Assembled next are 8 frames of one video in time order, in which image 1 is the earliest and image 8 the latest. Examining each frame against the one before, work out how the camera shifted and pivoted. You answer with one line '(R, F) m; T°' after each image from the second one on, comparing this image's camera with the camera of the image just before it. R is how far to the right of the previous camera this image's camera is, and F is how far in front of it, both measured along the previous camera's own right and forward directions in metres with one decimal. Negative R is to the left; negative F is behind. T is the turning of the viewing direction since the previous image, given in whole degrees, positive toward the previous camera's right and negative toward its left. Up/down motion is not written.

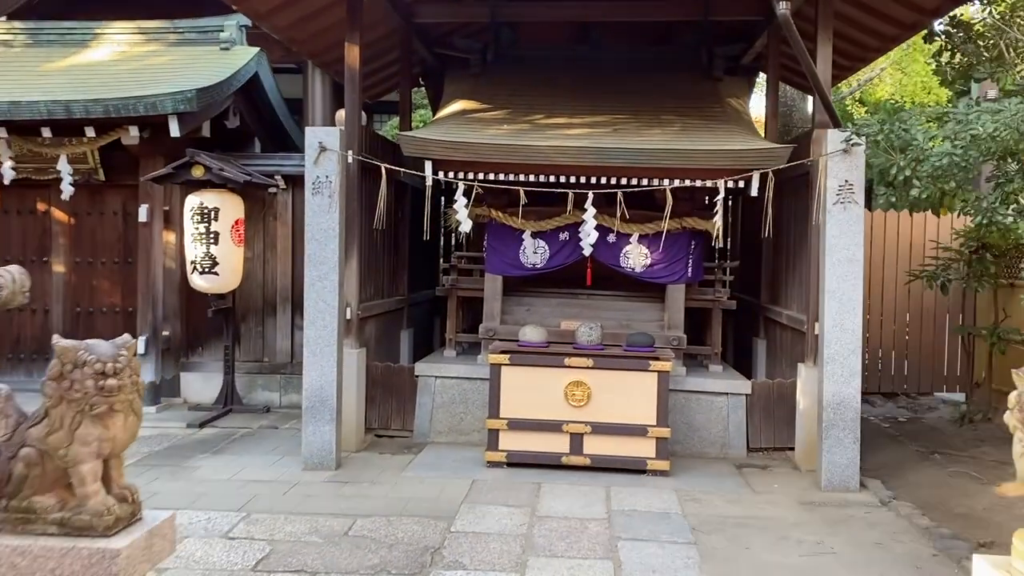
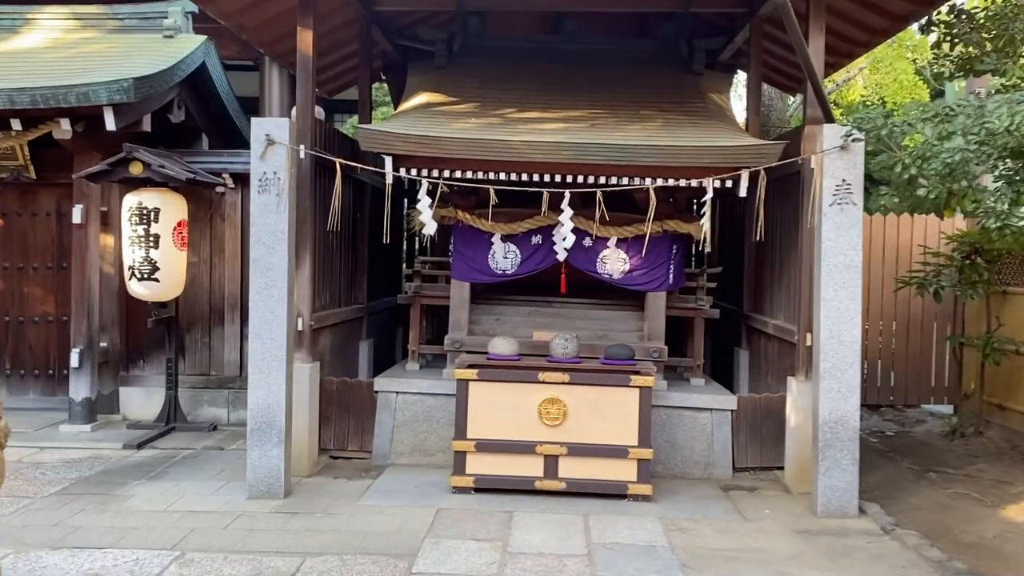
(0.0, +0.6) m; +2°
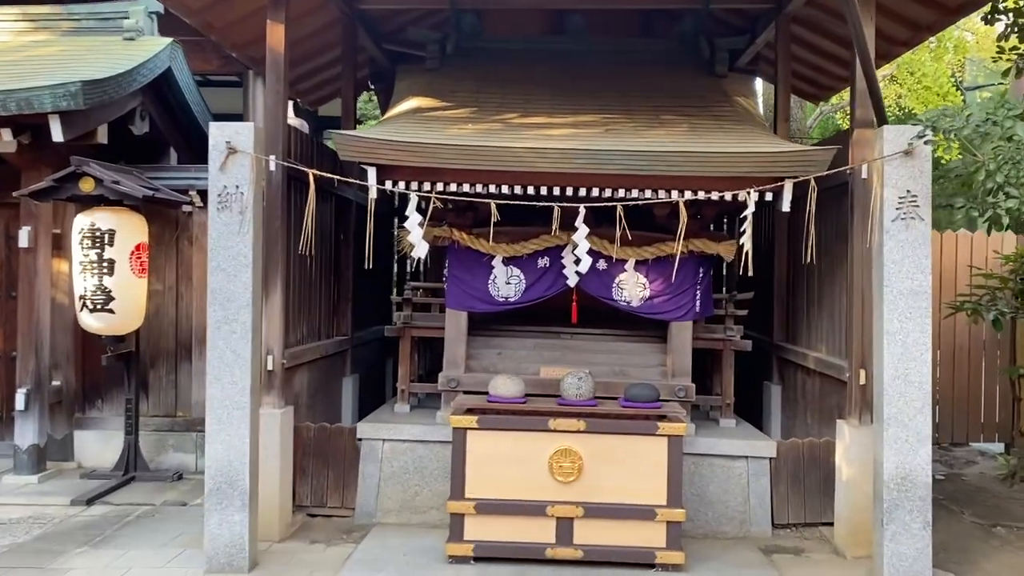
(0.0, +0.9) m; 0°
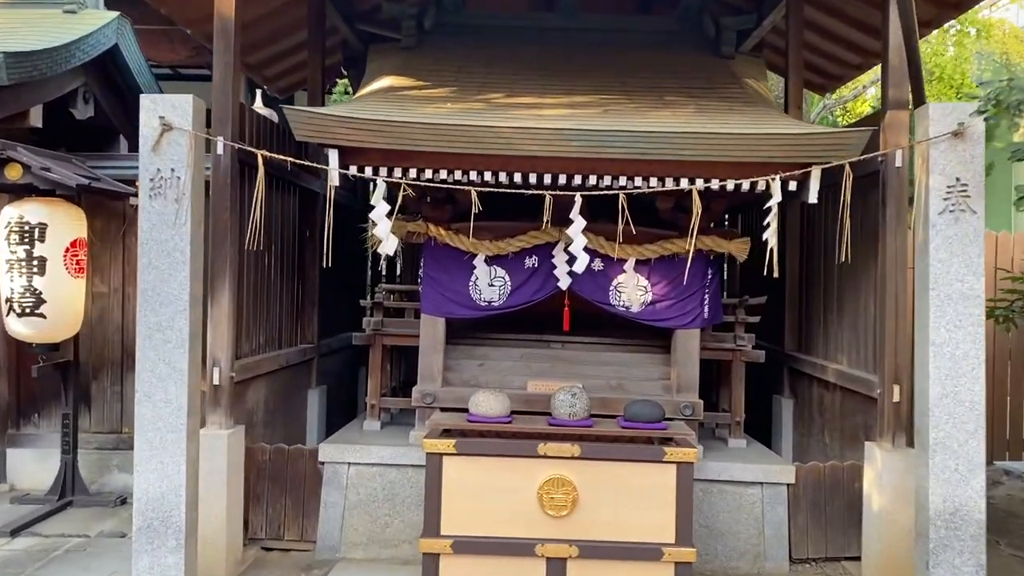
(0.0, +0.7) m; +1°
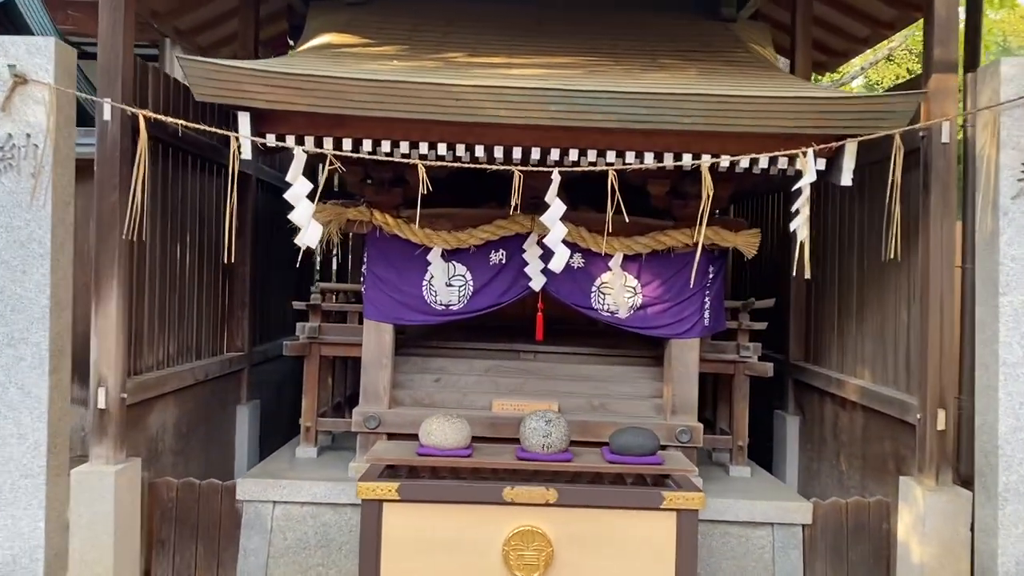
(+0.1, +0.9) m; +2°
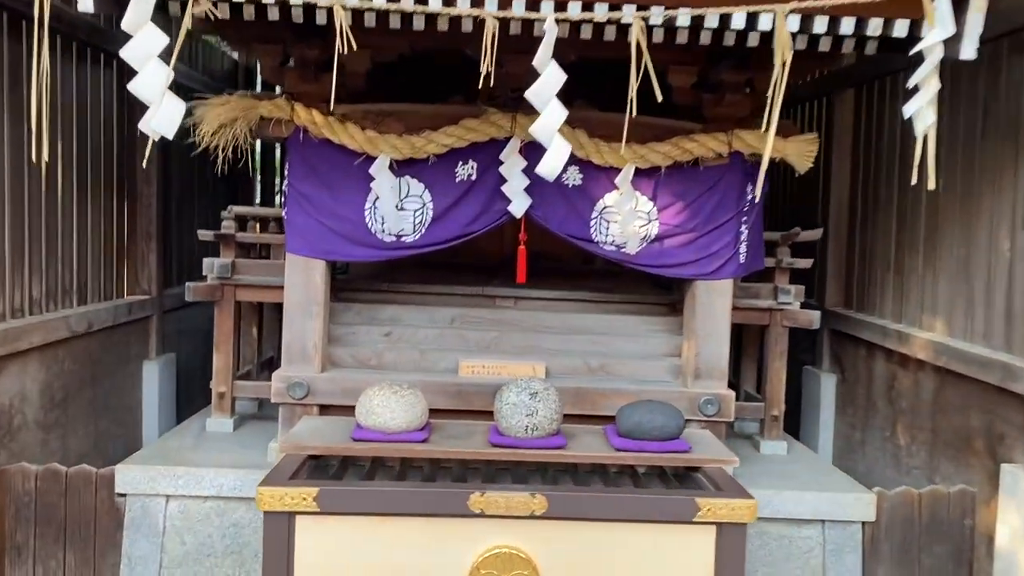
(0.0, +1.1) m; +1°
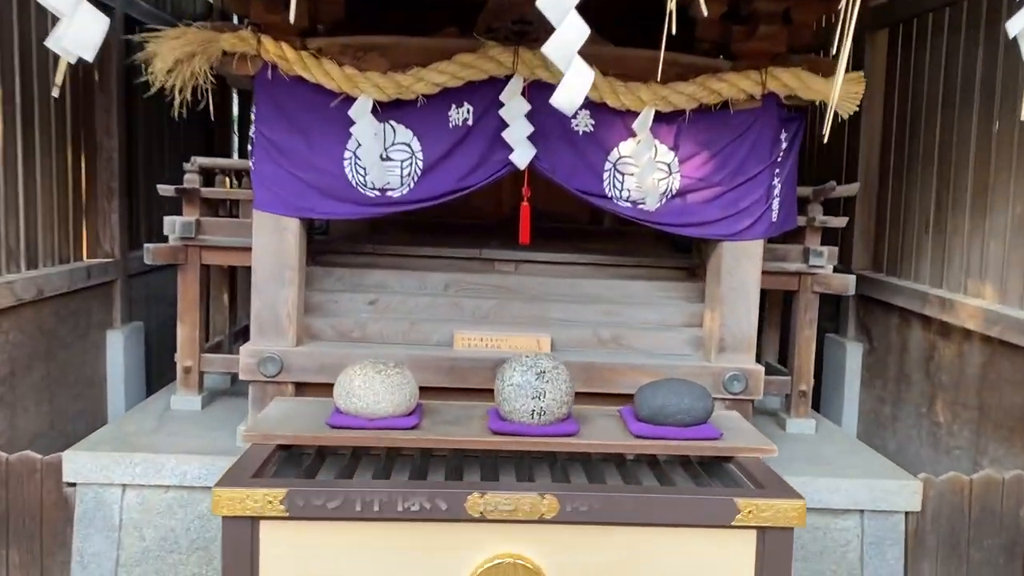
(0.0, +0.4) m; 0°
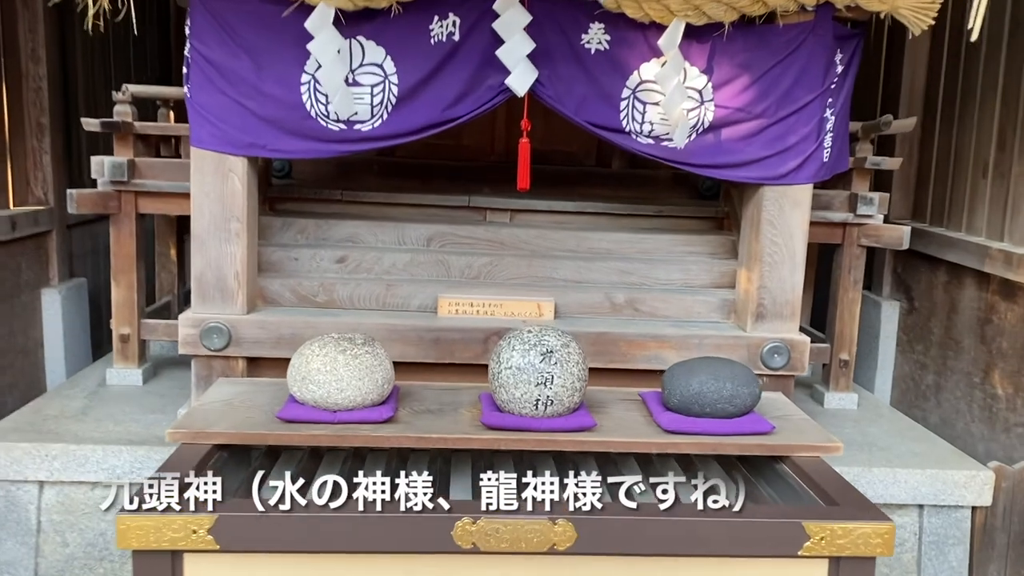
(0.0, +0.5) m; +1°
